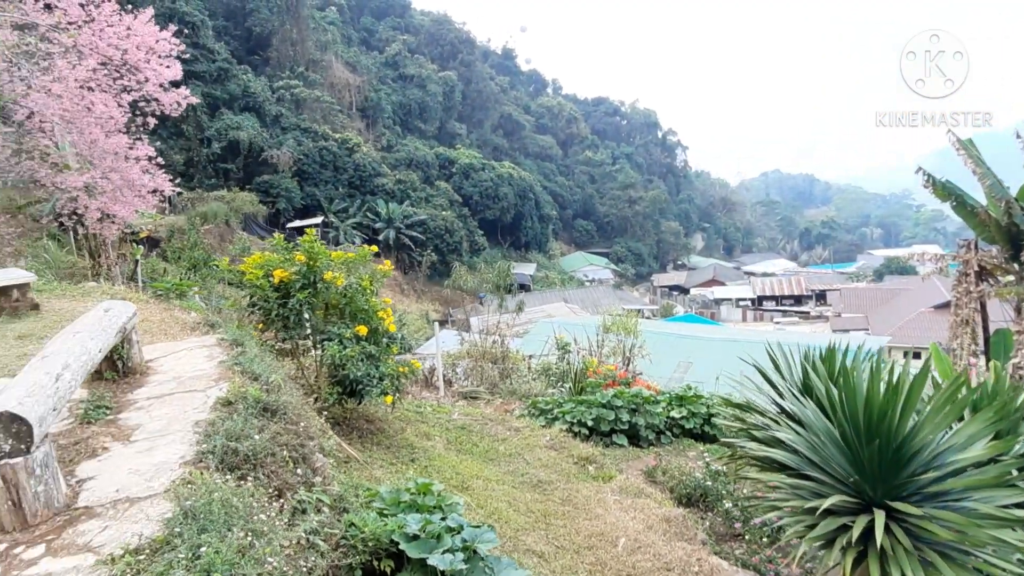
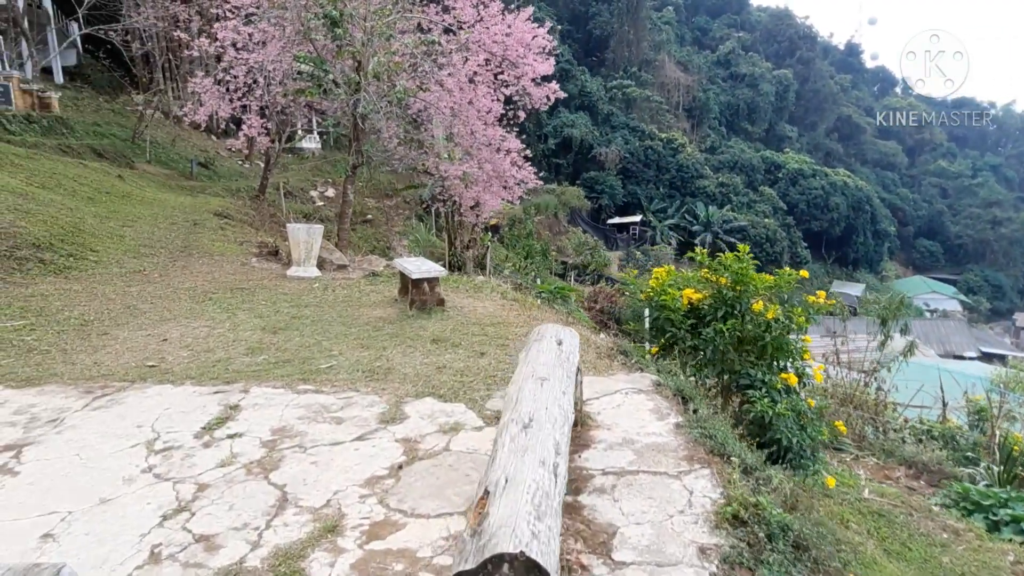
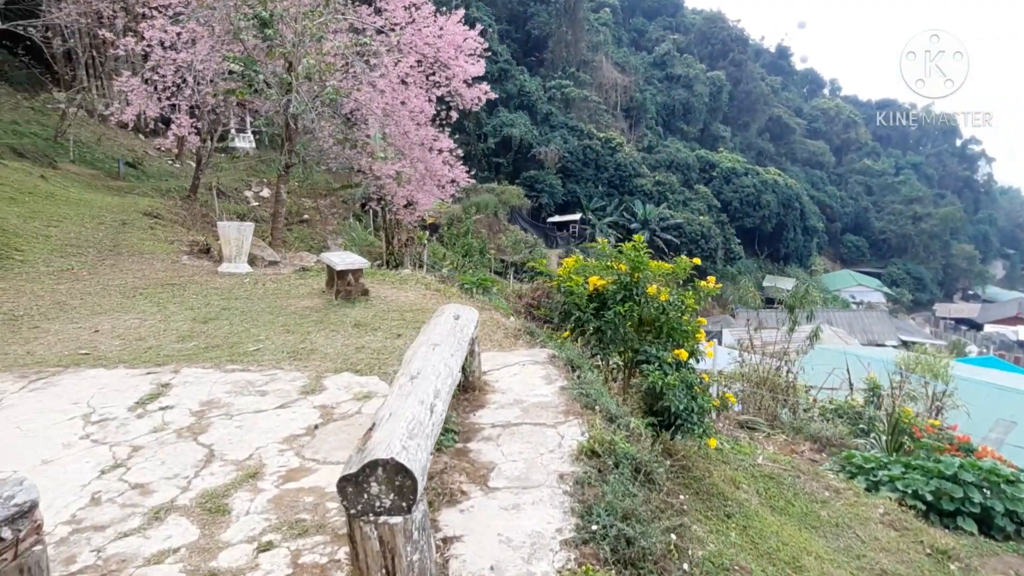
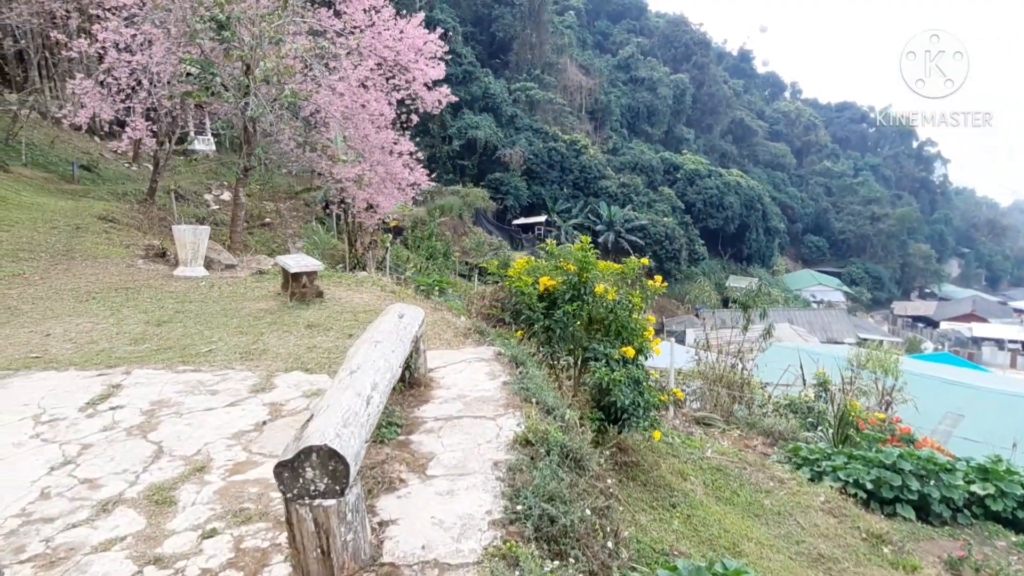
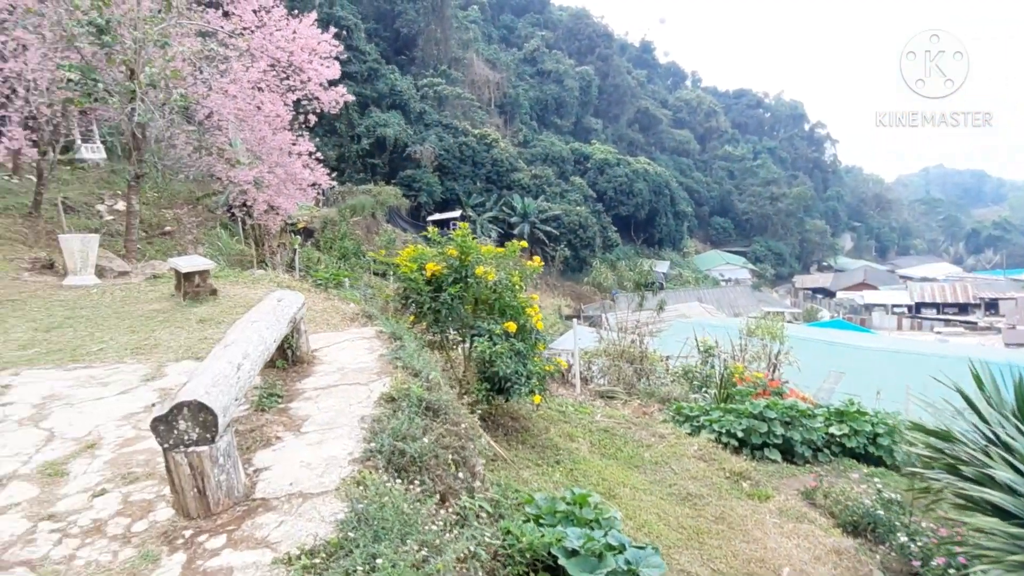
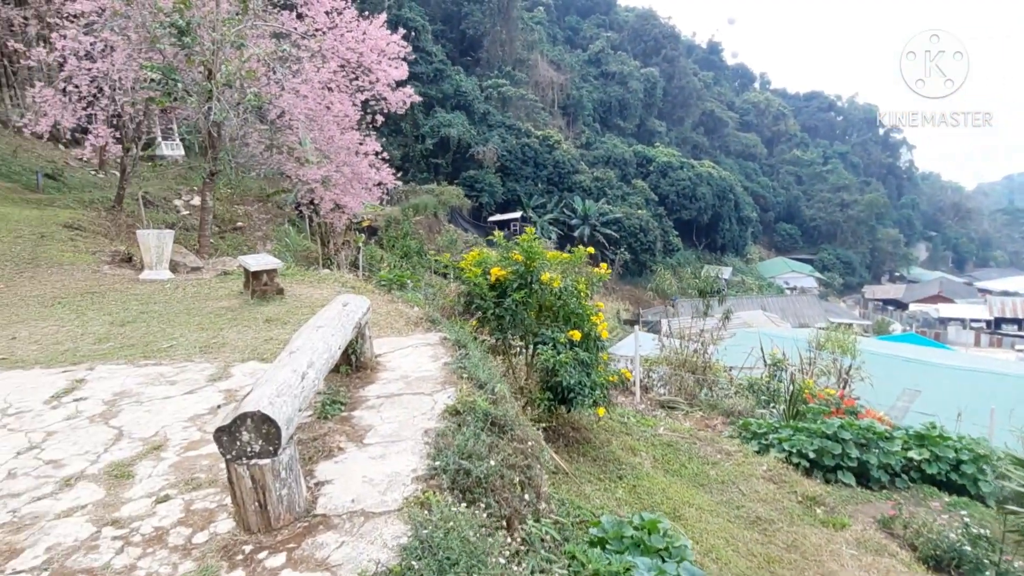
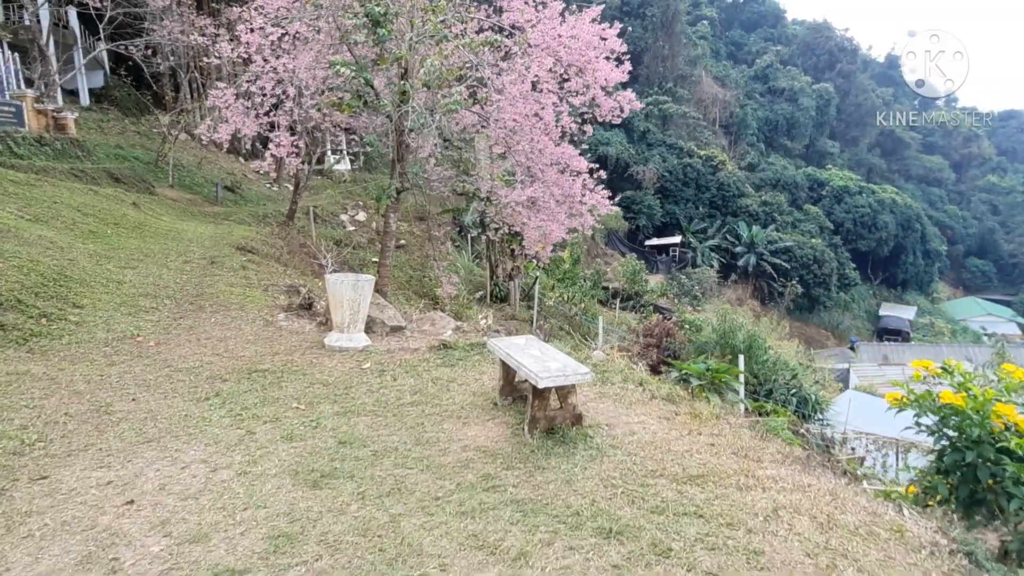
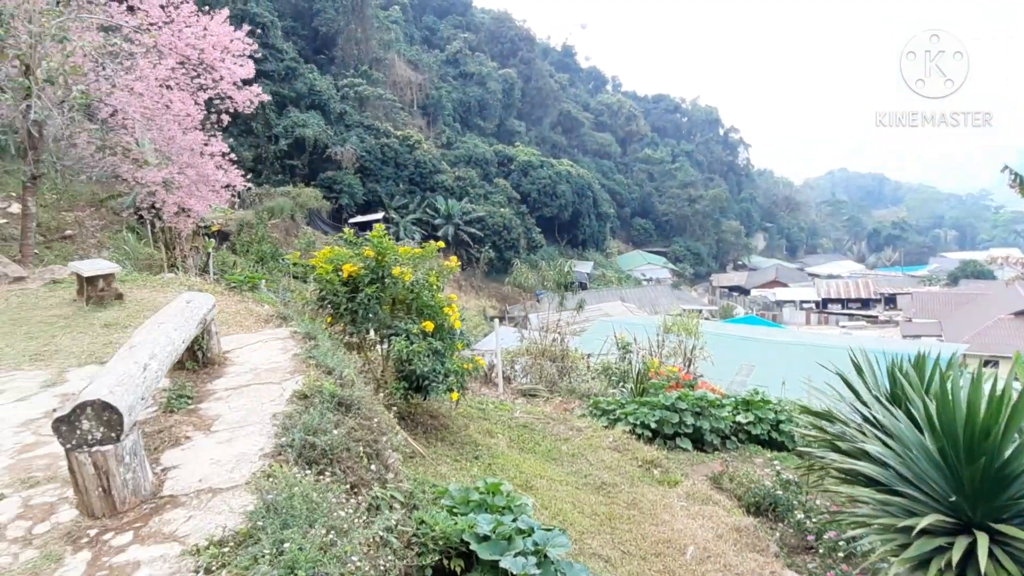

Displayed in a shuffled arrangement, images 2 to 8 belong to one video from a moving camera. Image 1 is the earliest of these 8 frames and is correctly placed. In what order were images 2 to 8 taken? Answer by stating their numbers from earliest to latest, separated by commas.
8, 5, 6, 4, 3, 2, 7
